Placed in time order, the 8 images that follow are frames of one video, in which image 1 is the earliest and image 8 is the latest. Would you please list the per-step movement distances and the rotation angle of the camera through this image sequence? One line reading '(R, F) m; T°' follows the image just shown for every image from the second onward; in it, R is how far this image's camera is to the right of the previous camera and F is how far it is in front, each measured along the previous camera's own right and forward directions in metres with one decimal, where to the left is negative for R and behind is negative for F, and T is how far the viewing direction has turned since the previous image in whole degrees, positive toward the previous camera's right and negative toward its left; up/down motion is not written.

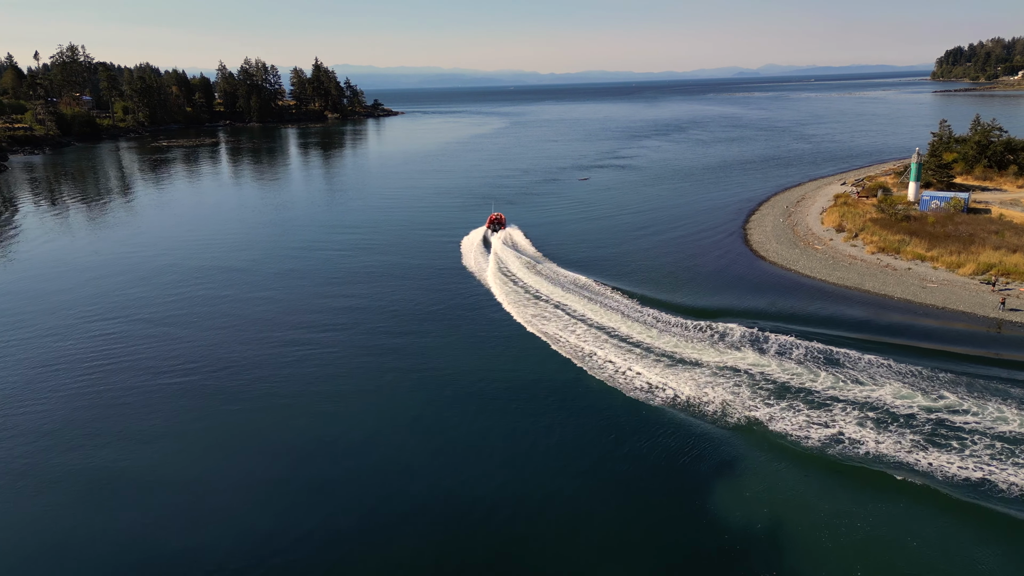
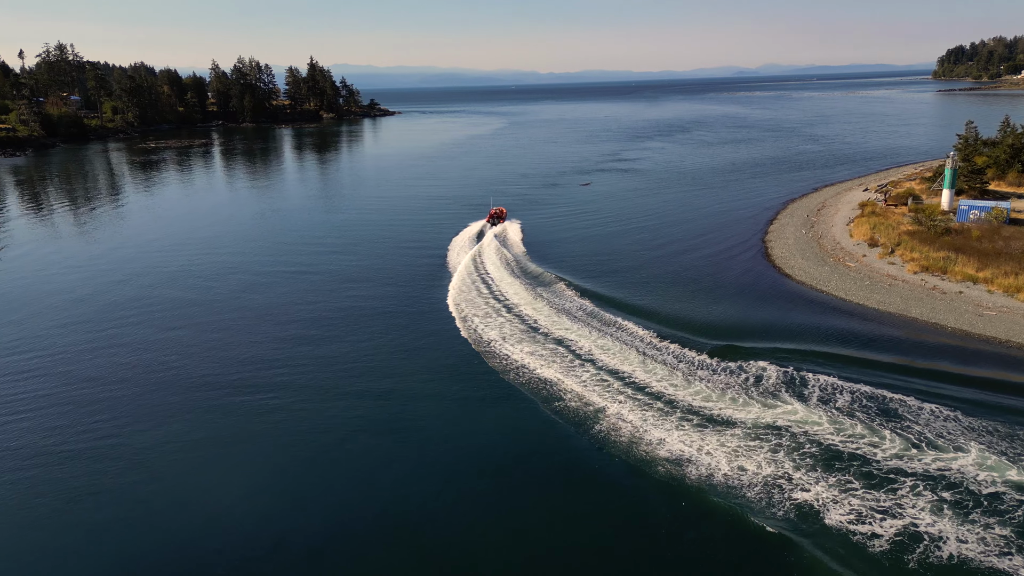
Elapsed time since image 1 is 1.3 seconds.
(+0.1, +3.8) m; 0°
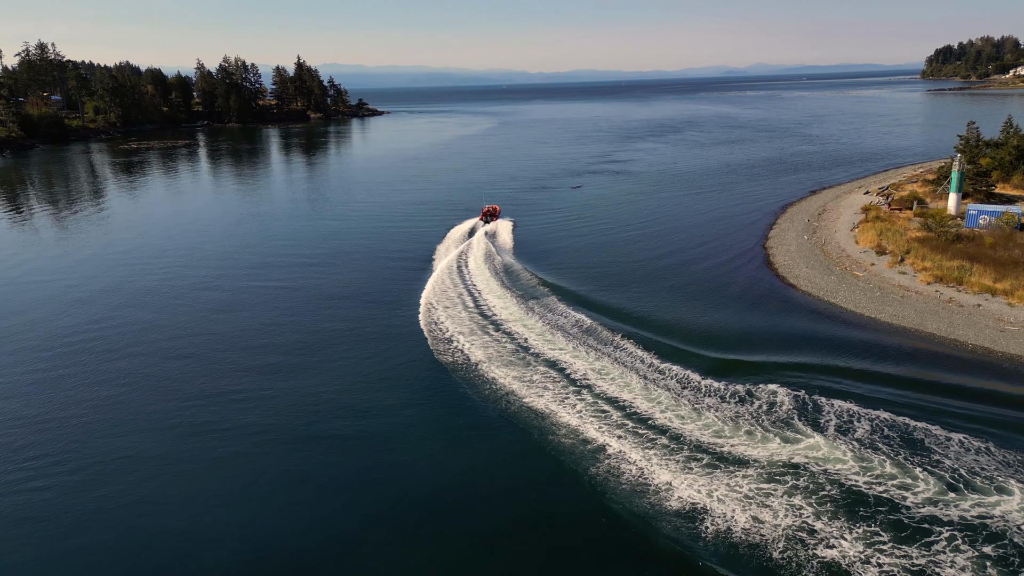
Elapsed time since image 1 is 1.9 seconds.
(+0.1, +1.9) m; +1°
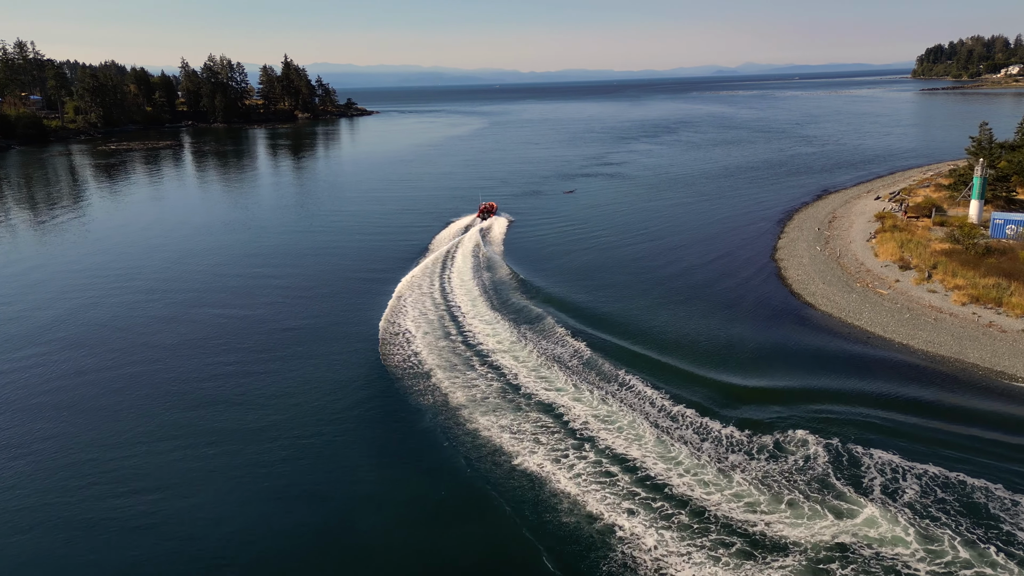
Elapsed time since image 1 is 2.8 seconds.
(+0.1, +2.9) m; +1°
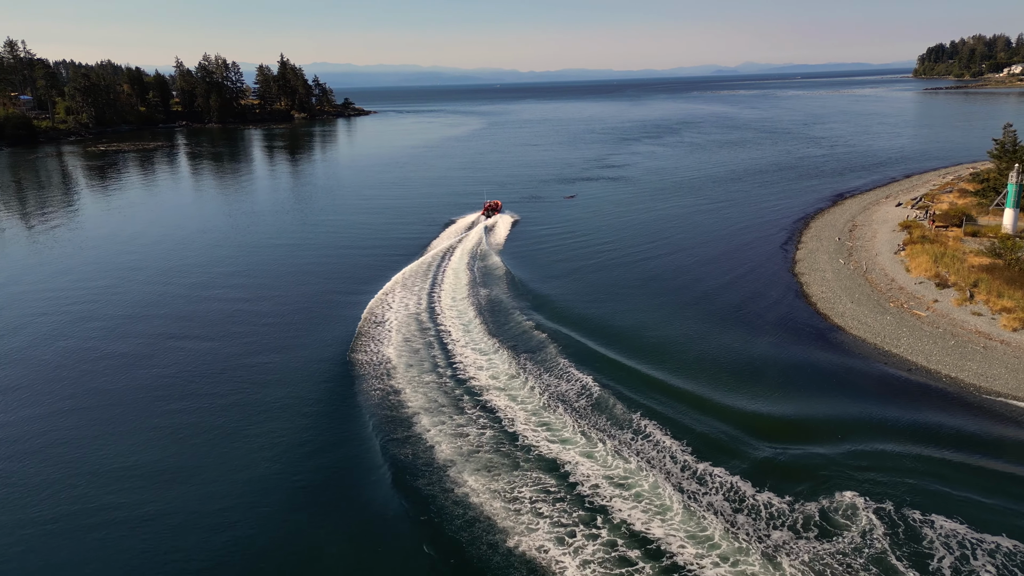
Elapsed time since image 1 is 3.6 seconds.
(+0.1, +2.7) m; 0°
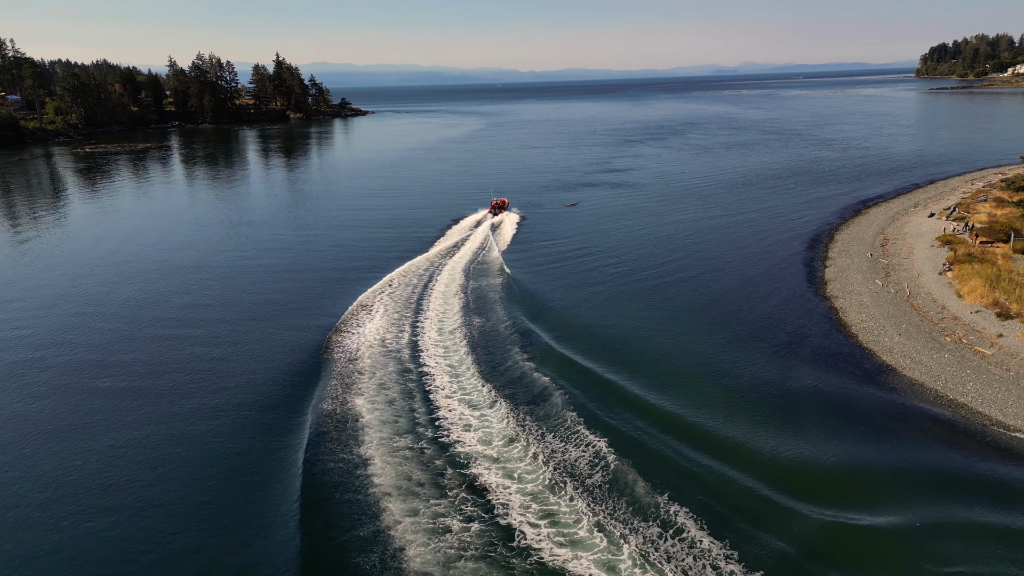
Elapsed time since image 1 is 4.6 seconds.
(+0.1, +3.5) m; 0°
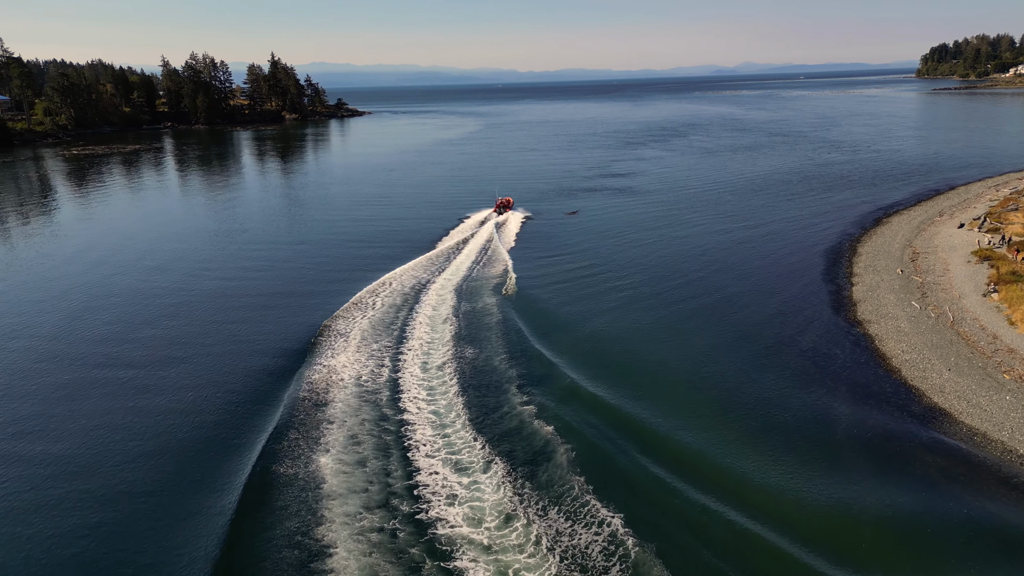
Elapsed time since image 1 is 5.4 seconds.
(+0.1, +2.8) m; 0°
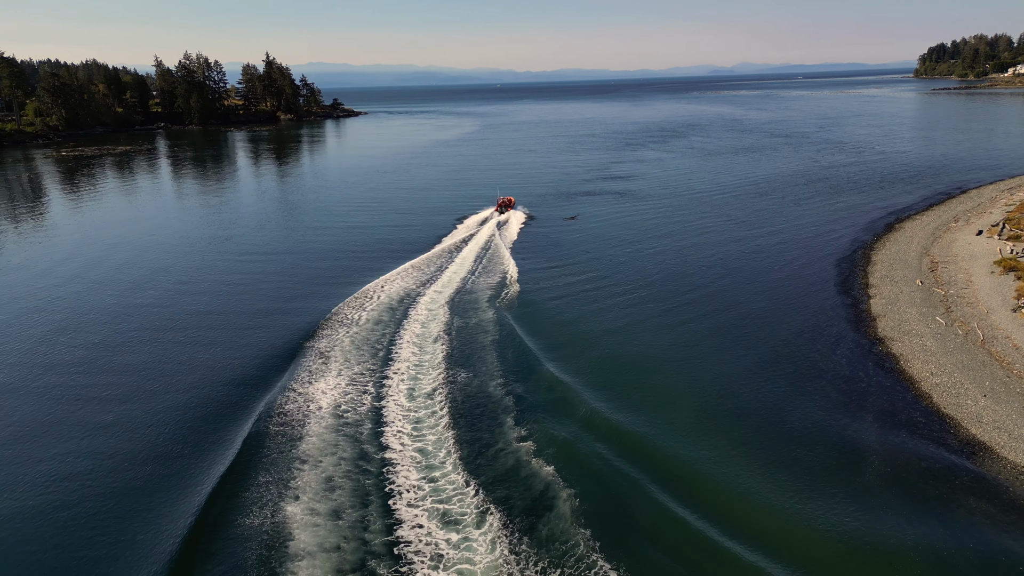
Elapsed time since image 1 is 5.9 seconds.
(+0.1, +1.8) m; 0°
